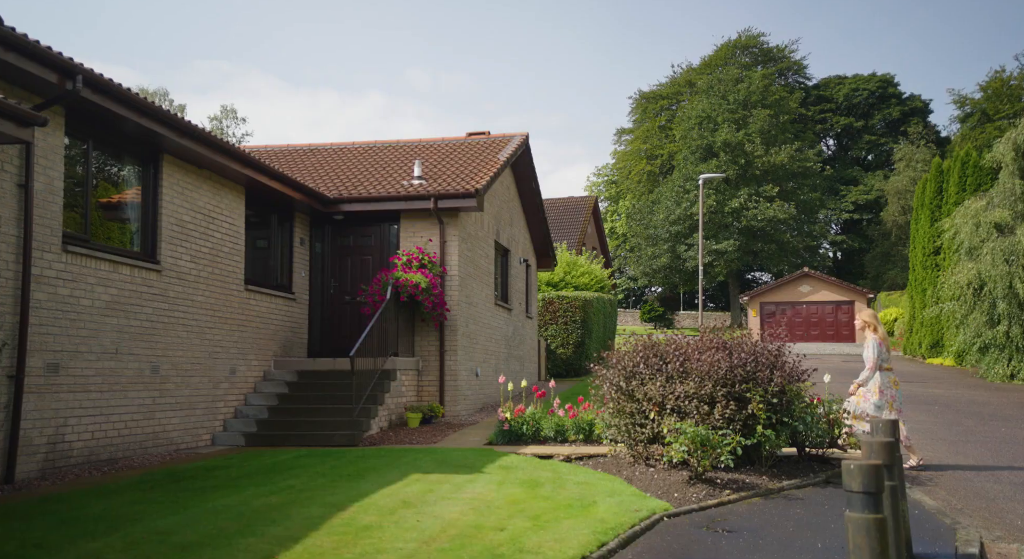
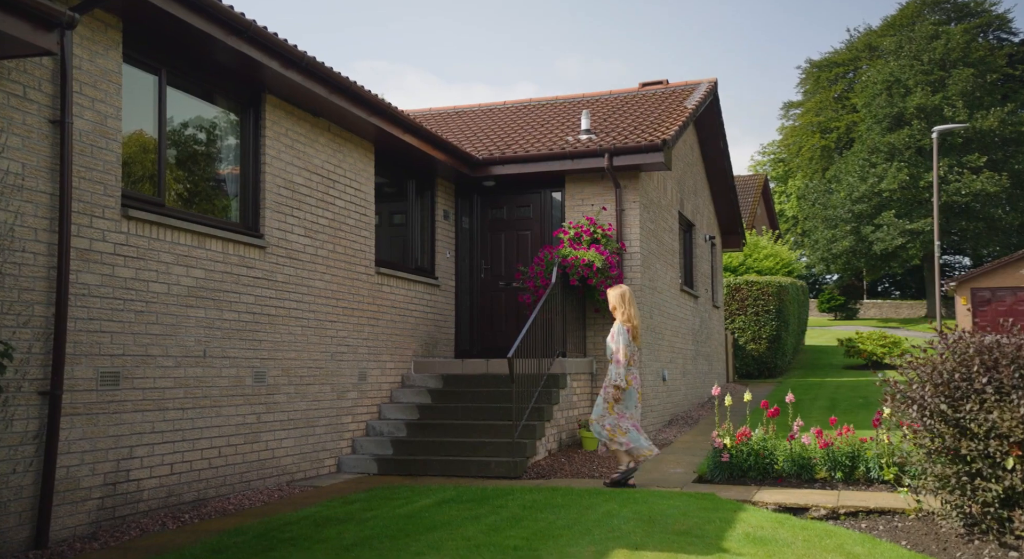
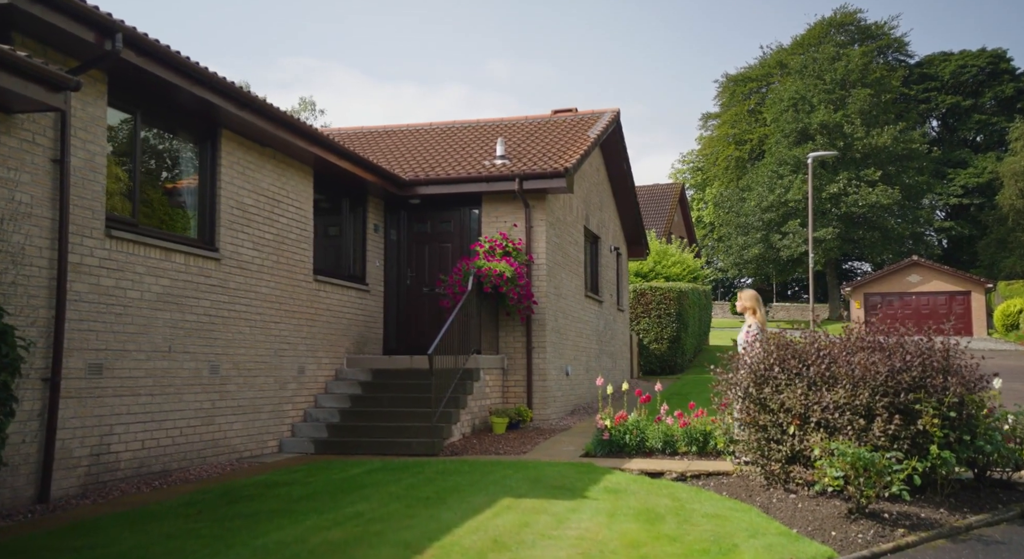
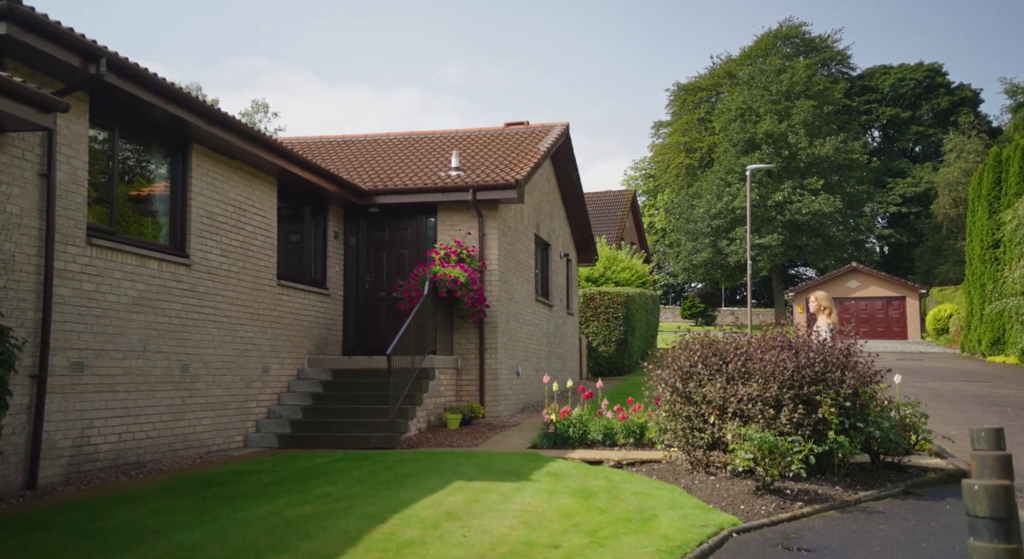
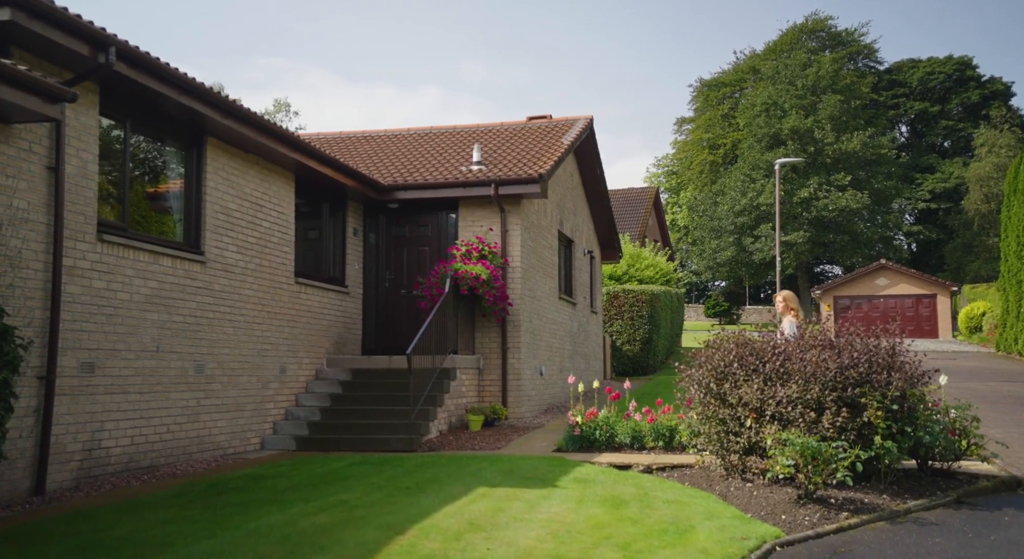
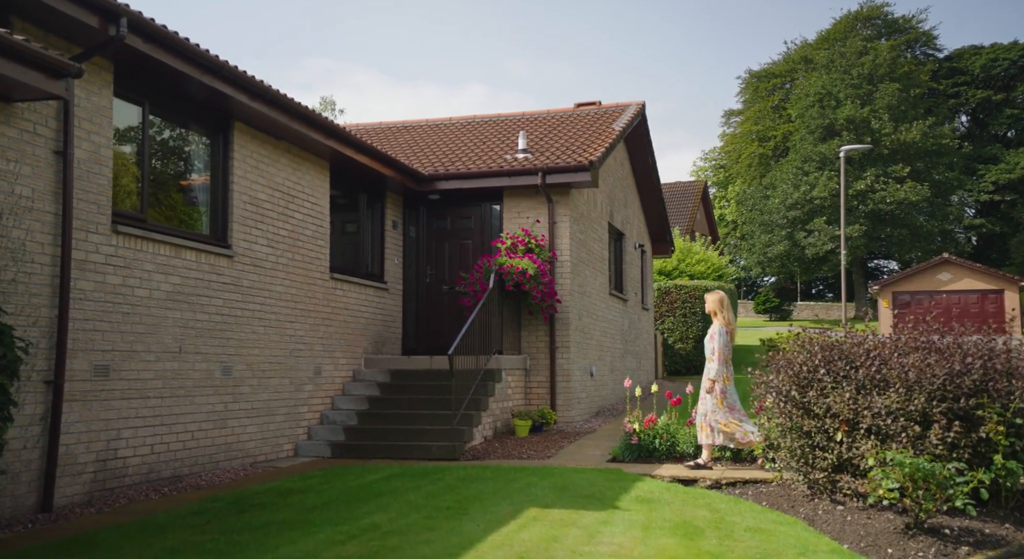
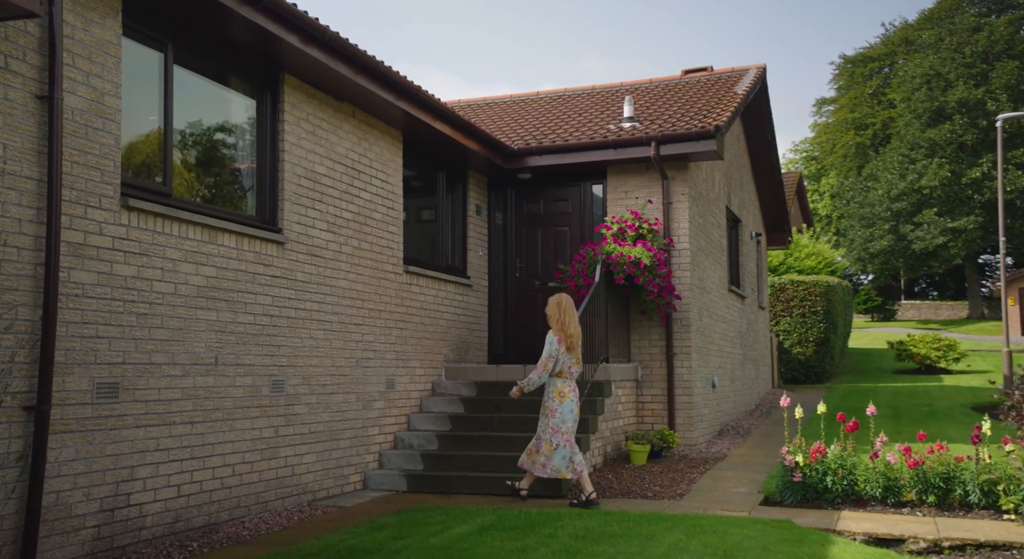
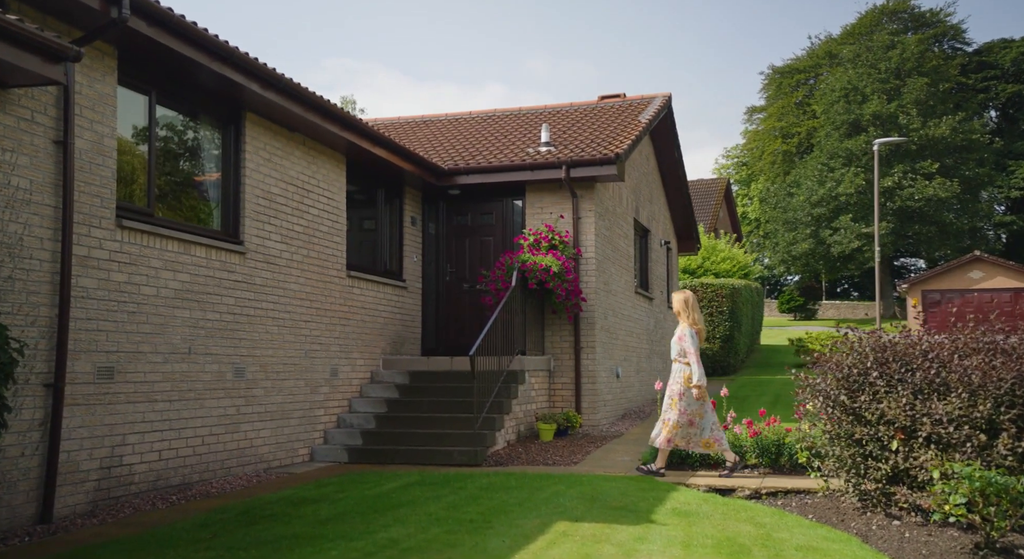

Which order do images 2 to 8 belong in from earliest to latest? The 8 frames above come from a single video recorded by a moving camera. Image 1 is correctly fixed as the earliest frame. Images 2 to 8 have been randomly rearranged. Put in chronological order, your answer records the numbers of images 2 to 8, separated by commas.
4, 5, 3, 6, 8, 2, 7
